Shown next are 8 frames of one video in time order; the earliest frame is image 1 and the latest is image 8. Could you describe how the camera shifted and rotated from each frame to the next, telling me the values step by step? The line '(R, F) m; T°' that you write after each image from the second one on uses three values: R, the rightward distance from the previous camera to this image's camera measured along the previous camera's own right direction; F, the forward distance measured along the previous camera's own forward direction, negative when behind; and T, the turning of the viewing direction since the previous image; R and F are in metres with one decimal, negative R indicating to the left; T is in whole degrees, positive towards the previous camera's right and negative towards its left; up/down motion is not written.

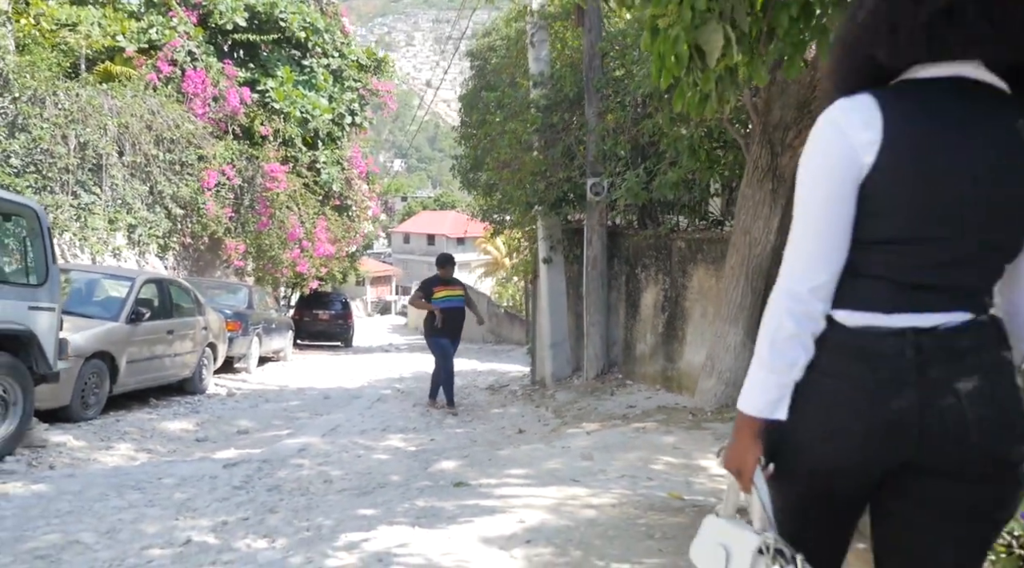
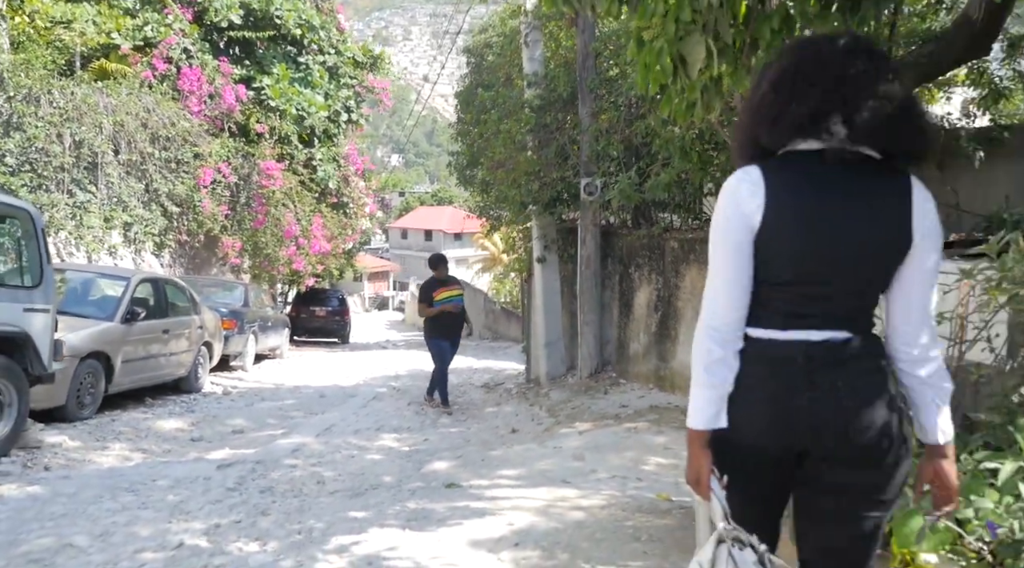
(0.0, 0.0) m; 0°
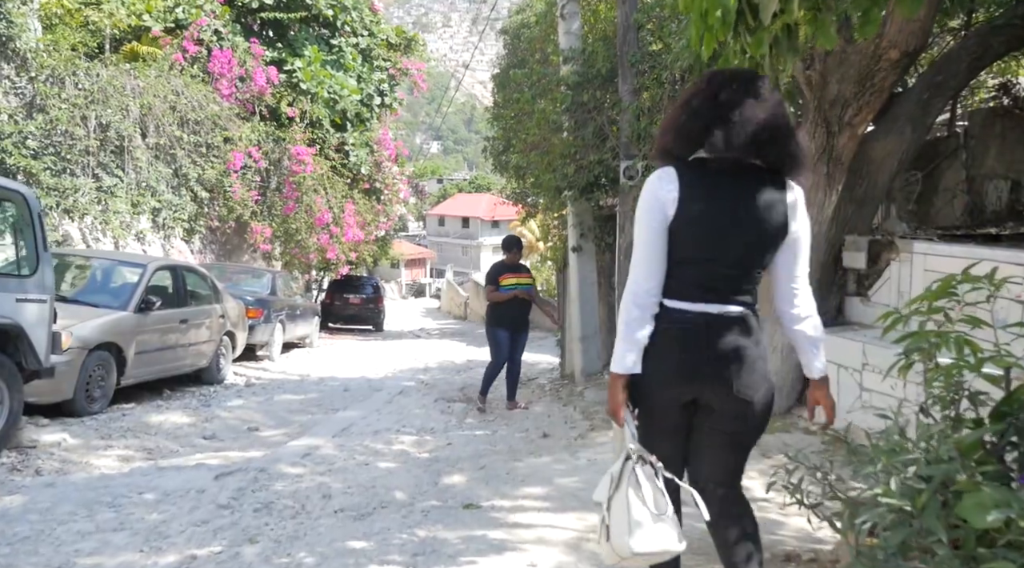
(0.0, +0.7) m; -2°
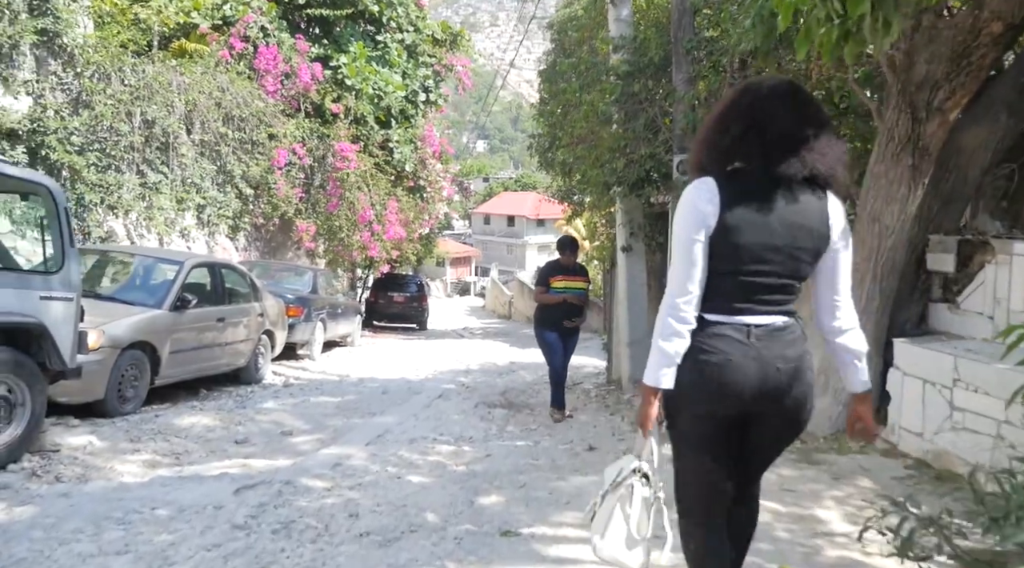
(0.0, +0.5) m; -2°
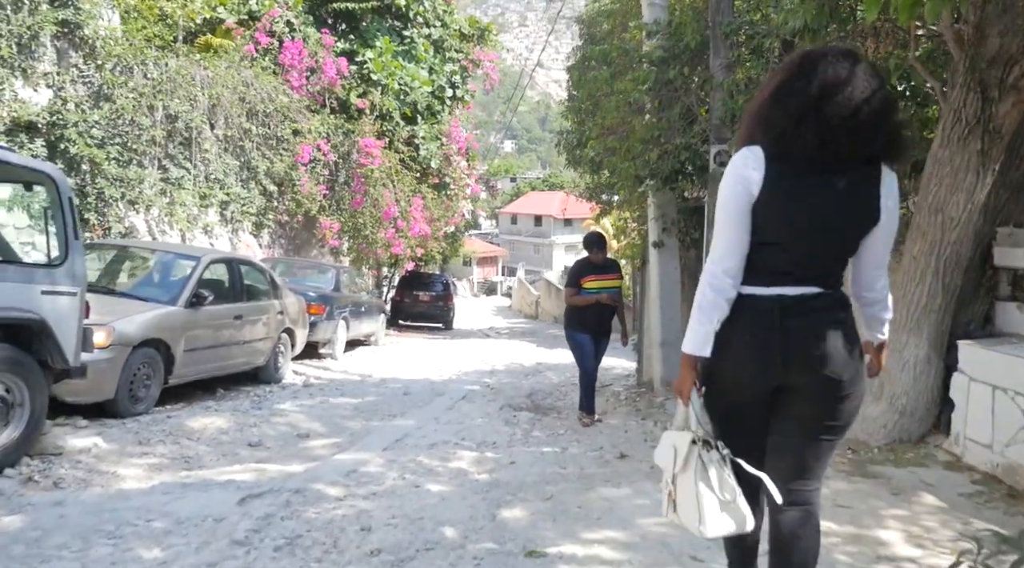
(0.0, +0.5) m; -1°
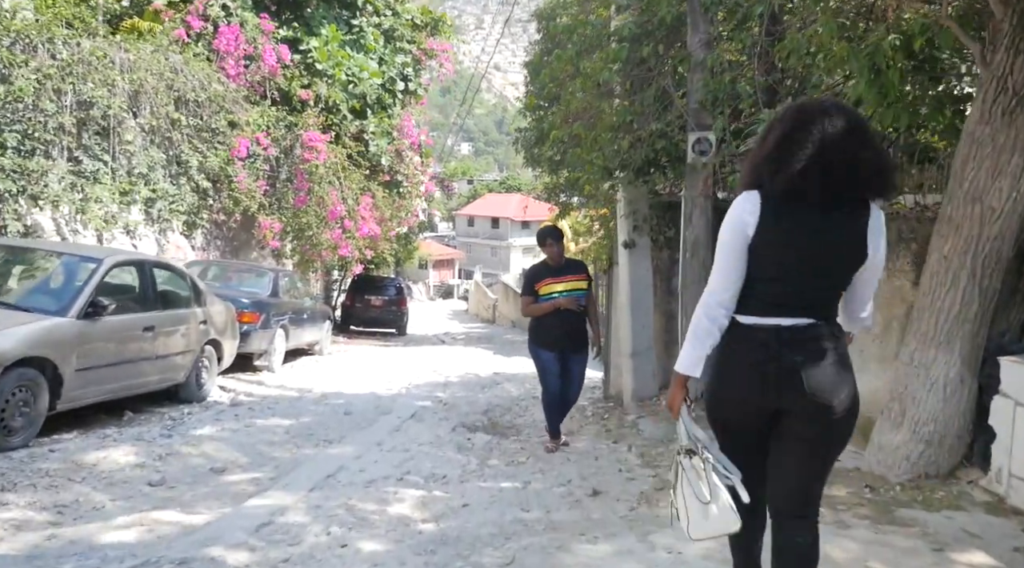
(0.0, +1.2) m; +2°
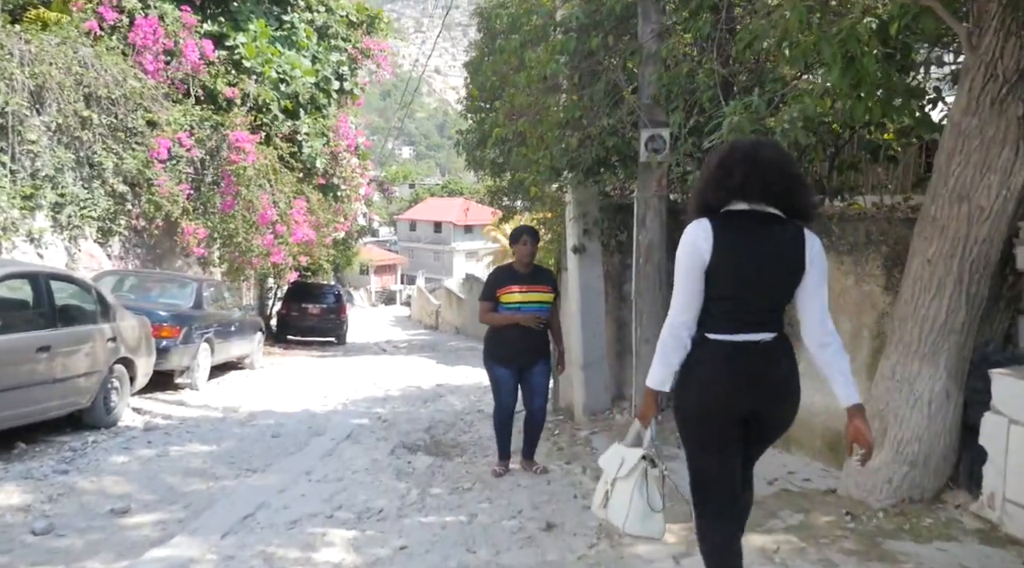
(0.0, +0.6) m; +3°
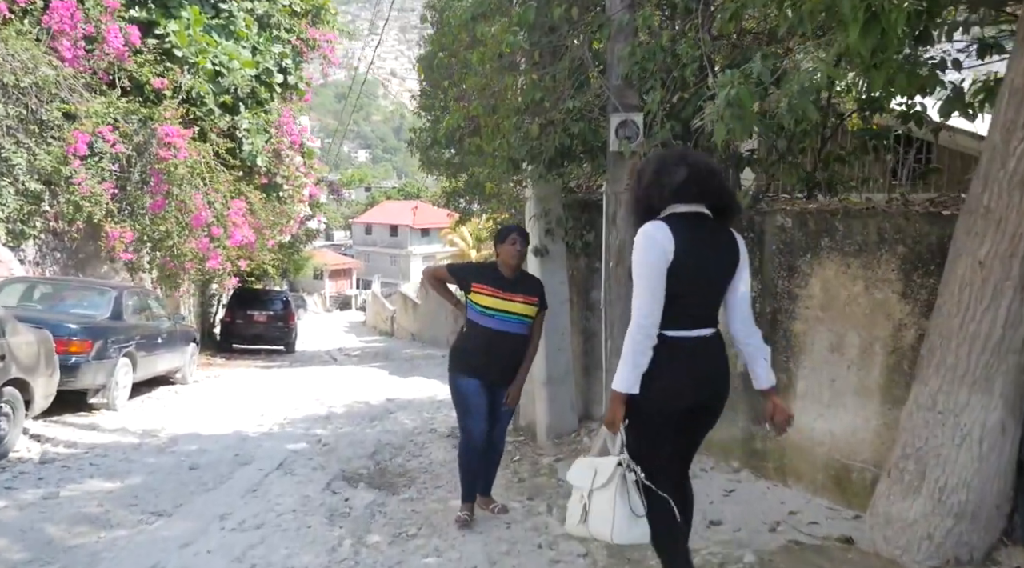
(0.0, +1.1) m; +2°
